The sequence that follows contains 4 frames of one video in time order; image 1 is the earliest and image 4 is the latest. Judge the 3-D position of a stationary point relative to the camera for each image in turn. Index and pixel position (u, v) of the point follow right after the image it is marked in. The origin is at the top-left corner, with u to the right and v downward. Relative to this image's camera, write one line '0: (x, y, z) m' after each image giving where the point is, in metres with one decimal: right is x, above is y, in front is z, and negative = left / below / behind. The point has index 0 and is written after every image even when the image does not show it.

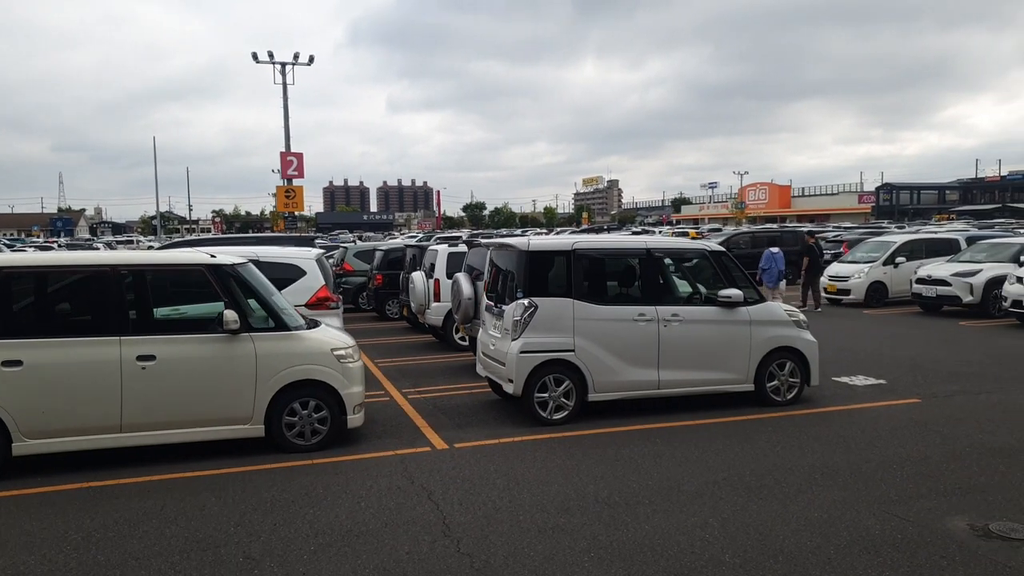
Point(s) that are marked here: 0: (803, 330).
0: (+3.1, -0.4, +8.0) m
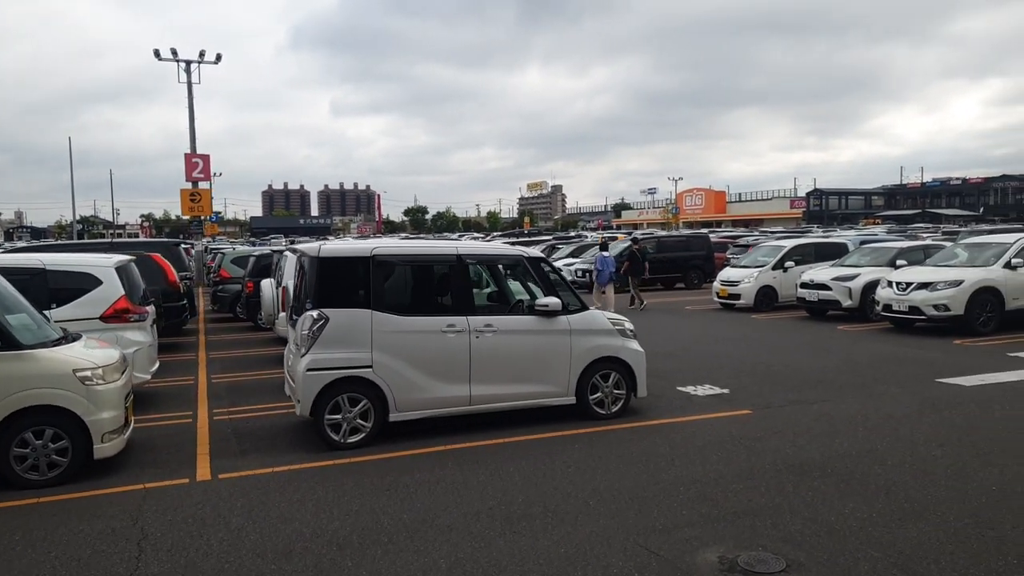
0: (+1.2, -0.5, +7.6) m
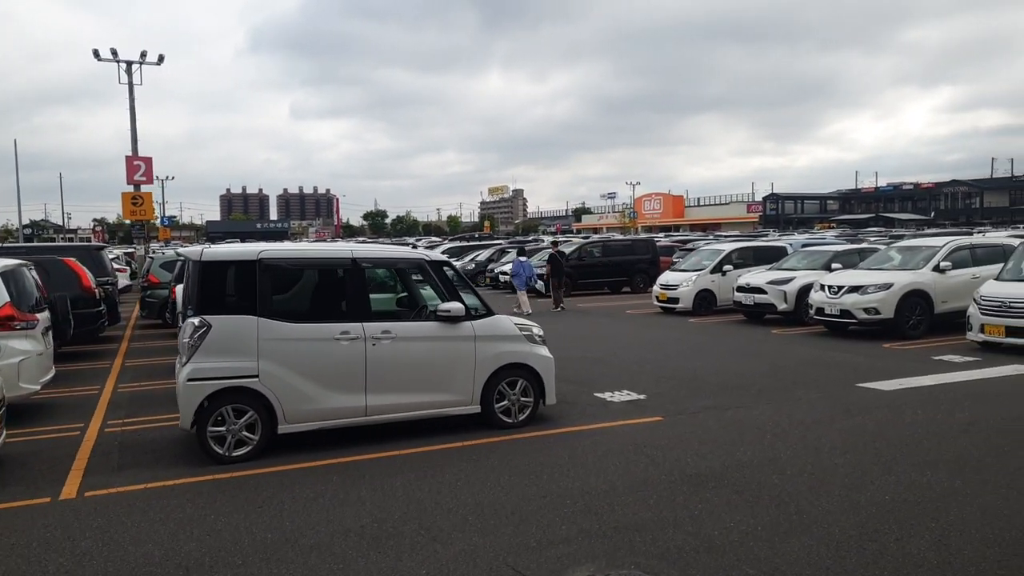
0: (+0.2, -0.6, +7.4) m
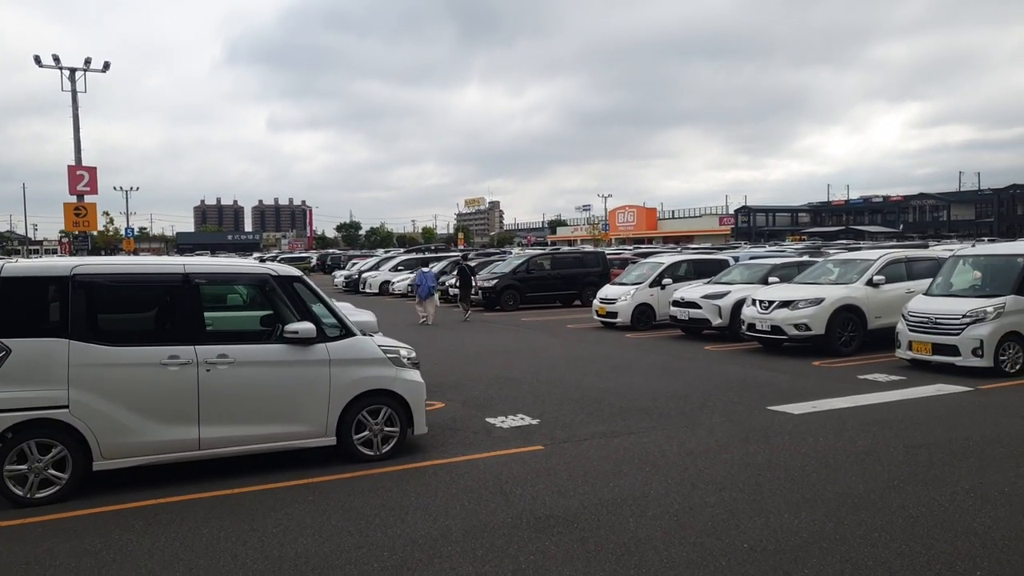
0: (-1.0, -0.7, +6.8) m
